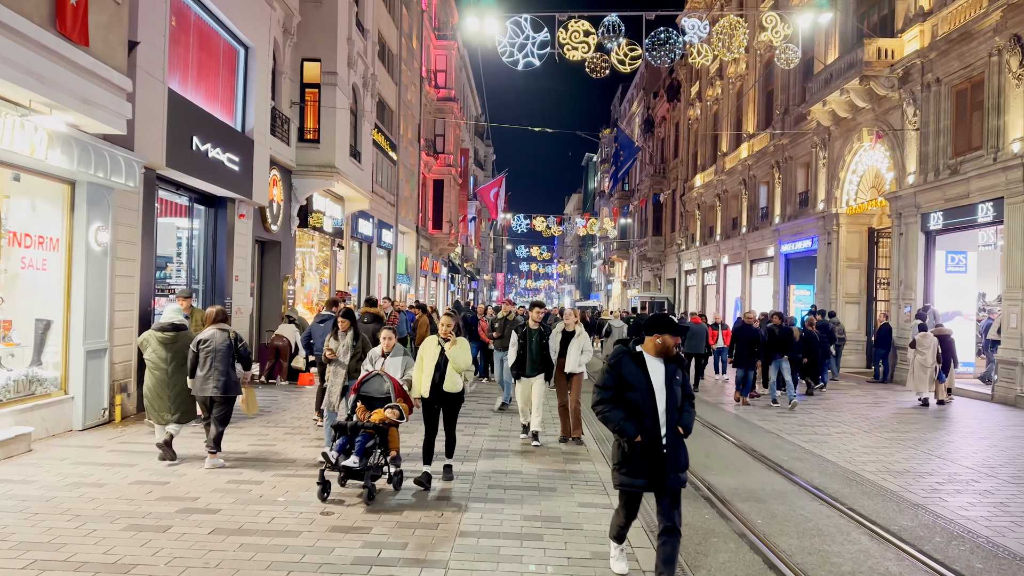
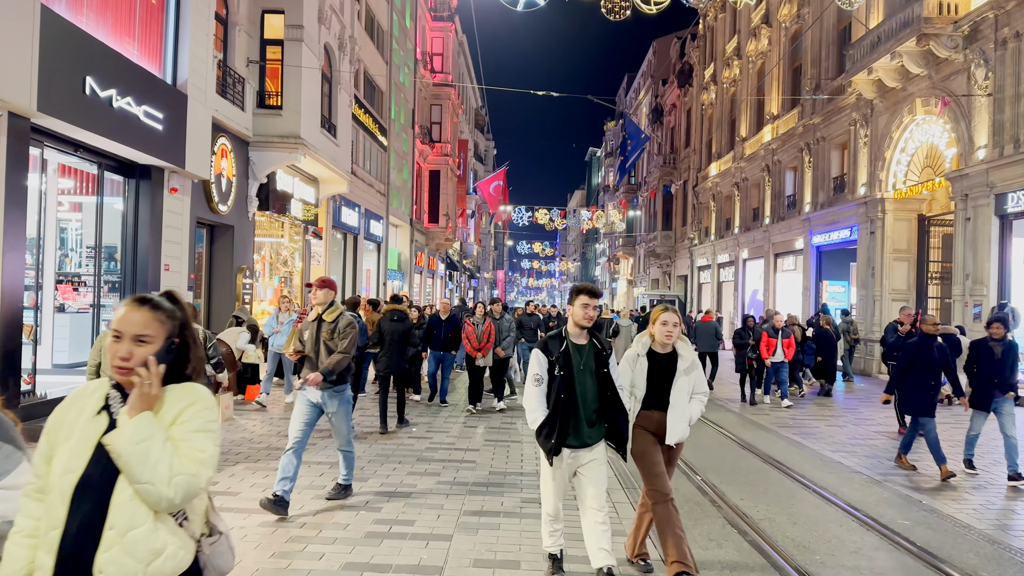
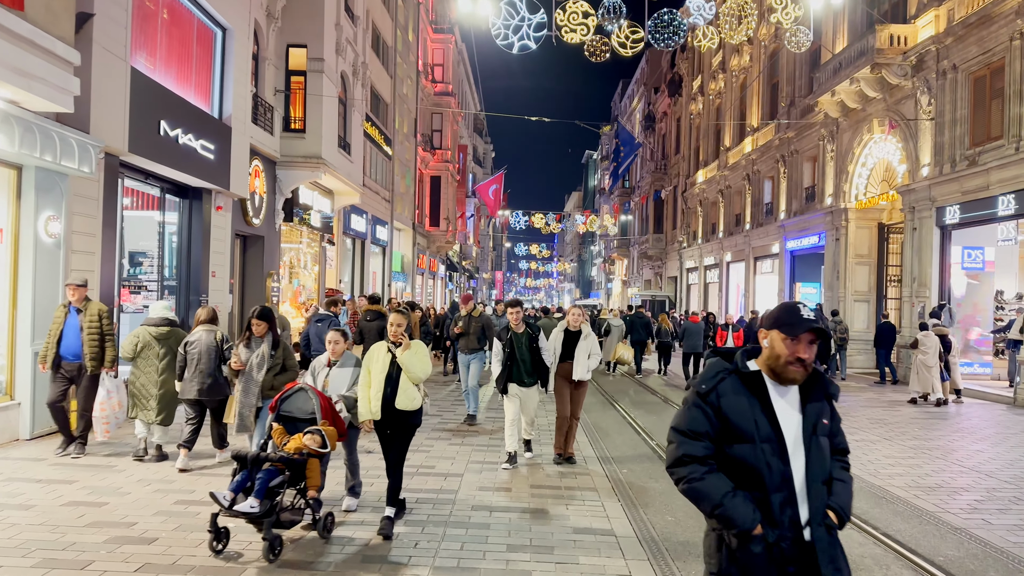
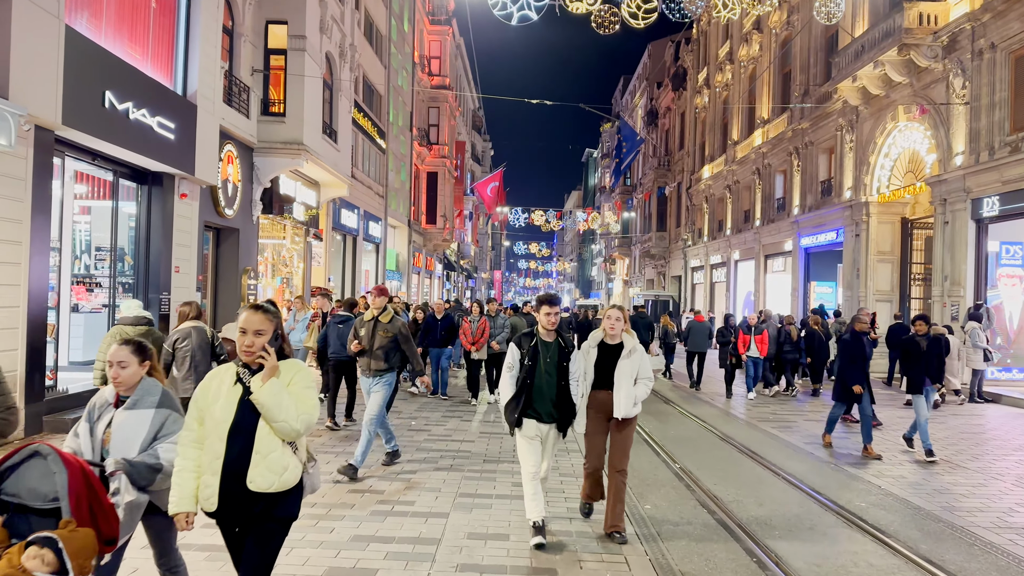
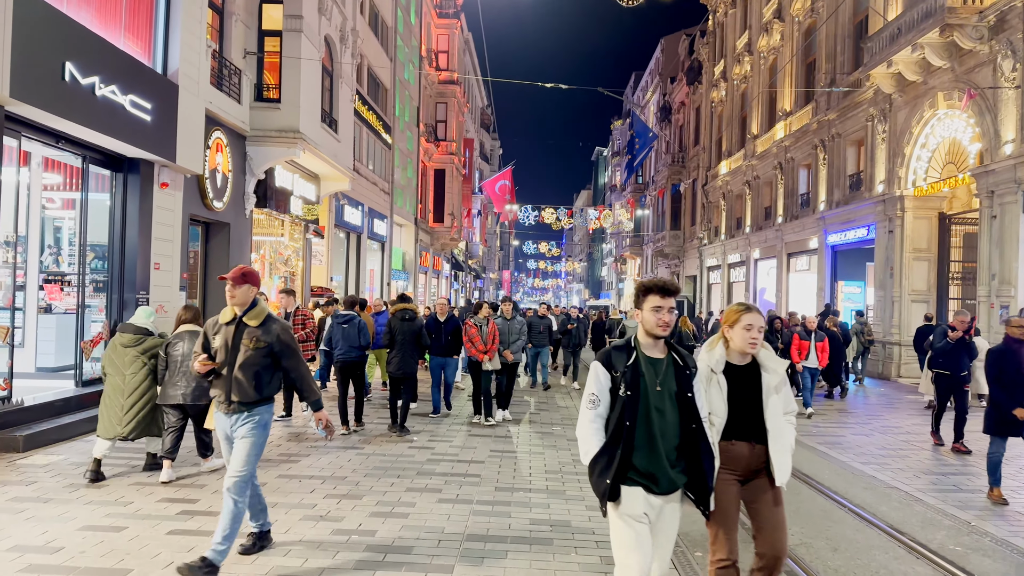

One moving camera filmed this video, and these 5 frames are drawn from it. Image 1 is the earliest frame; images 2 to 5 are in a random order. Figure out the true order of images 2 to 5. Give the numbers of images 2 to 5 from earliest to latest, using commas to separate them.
3, 4, 2, 5
